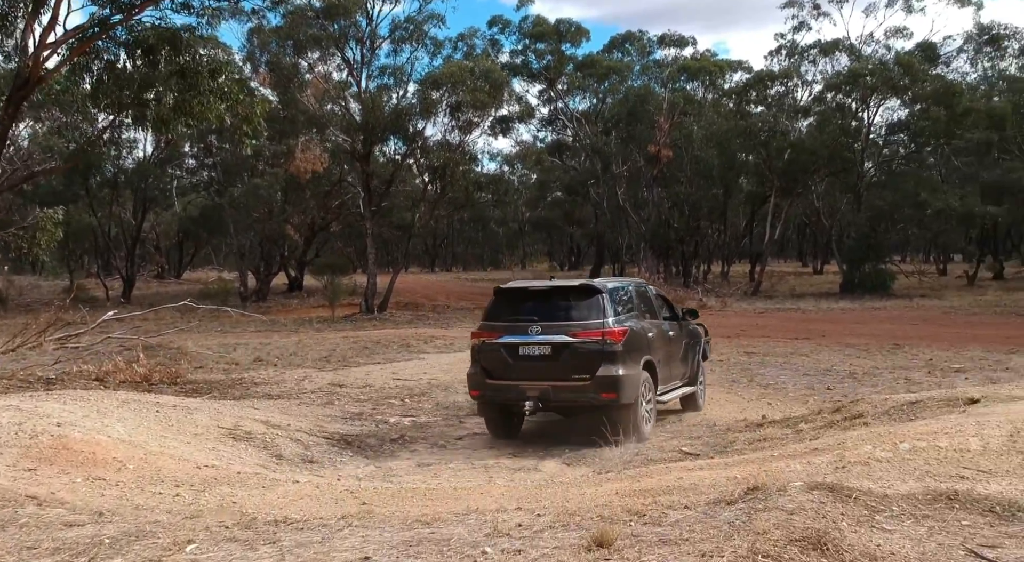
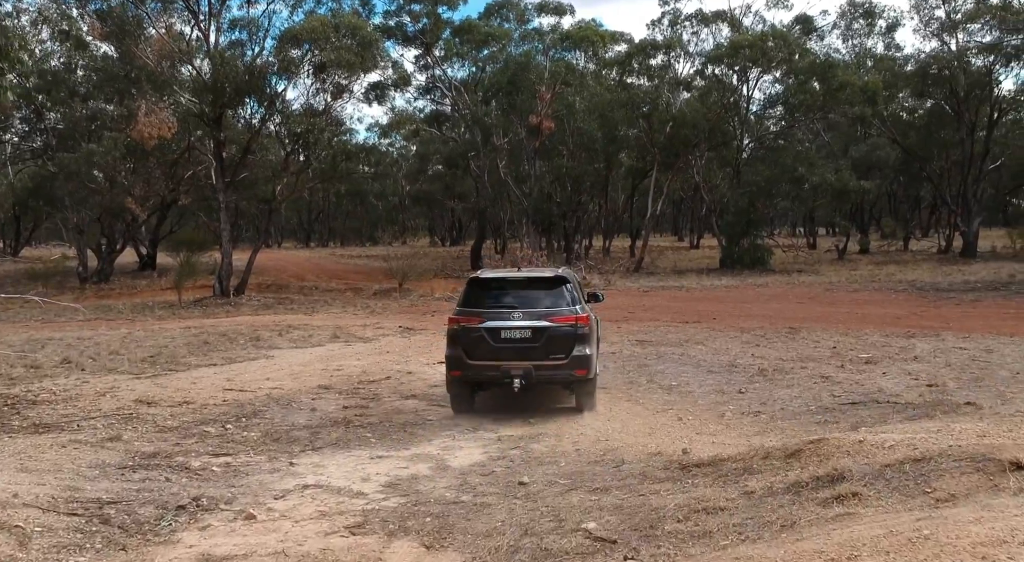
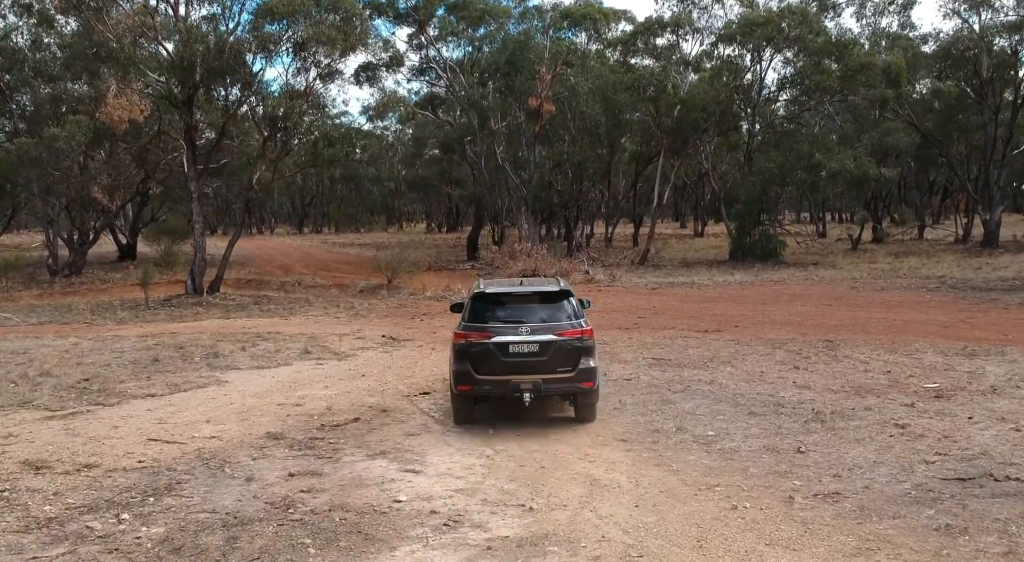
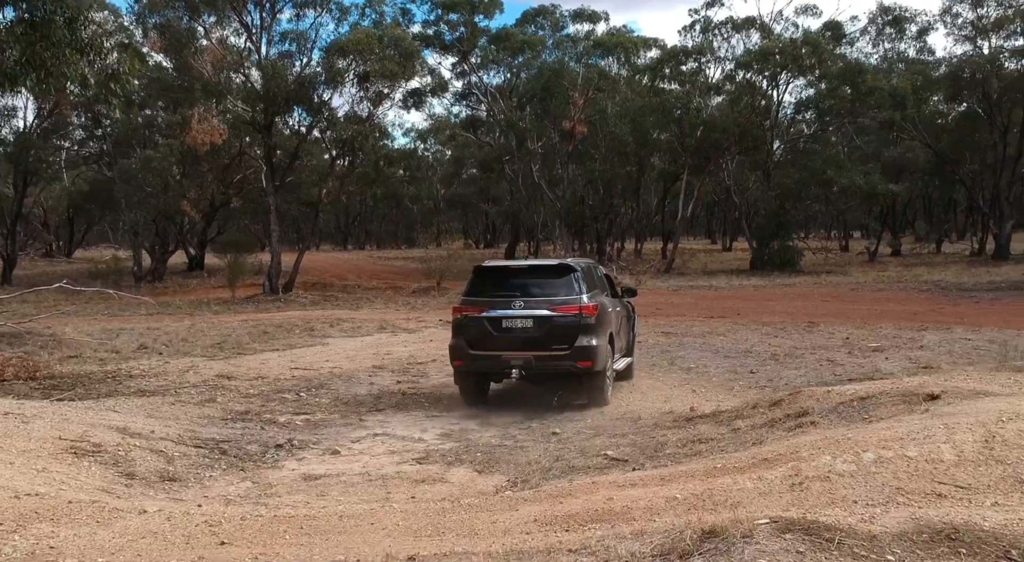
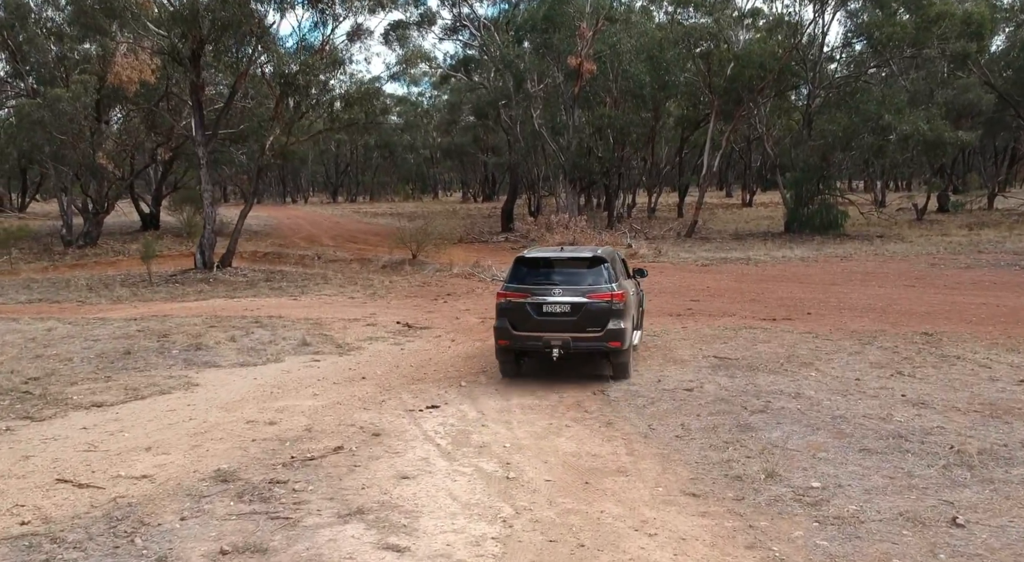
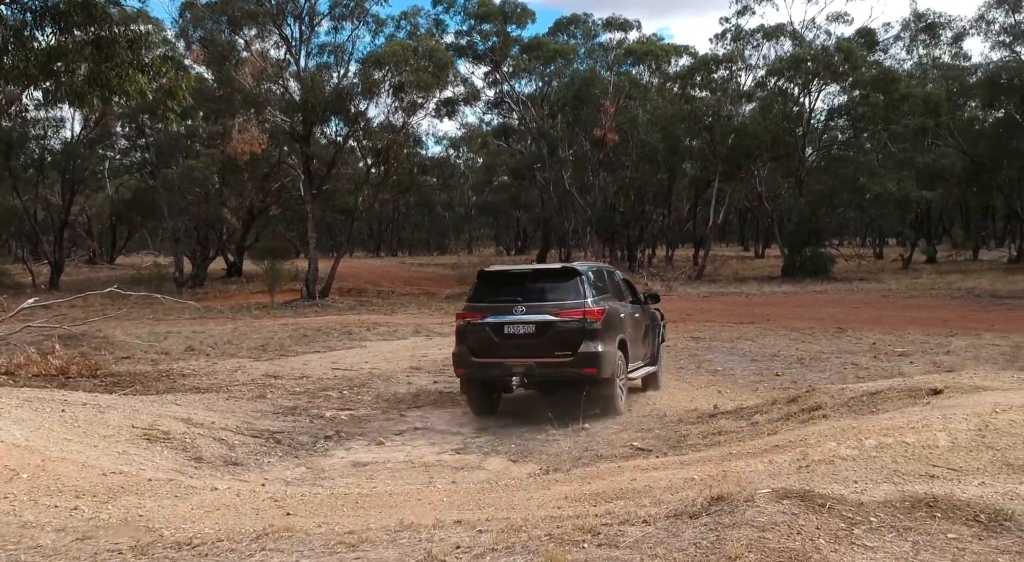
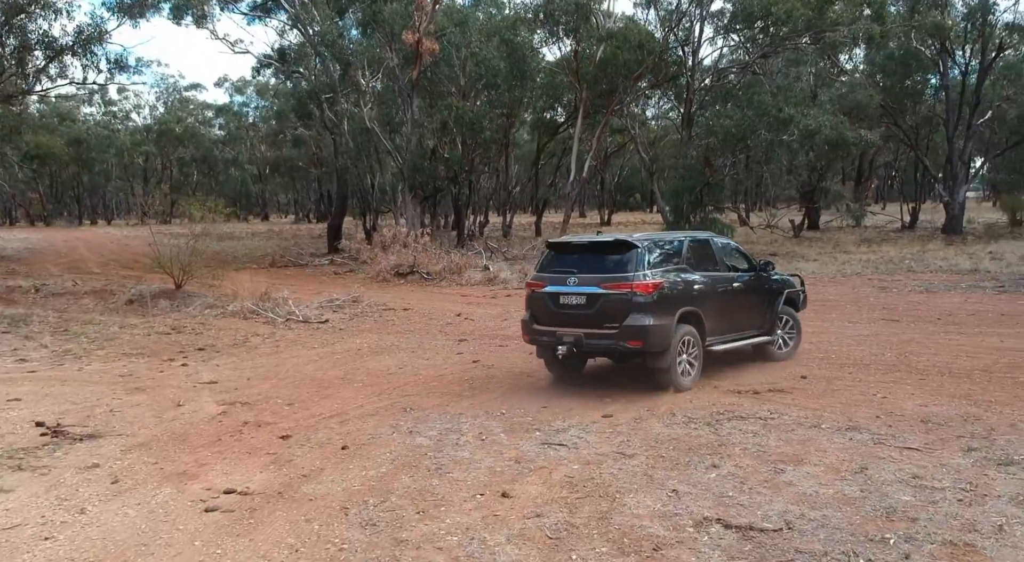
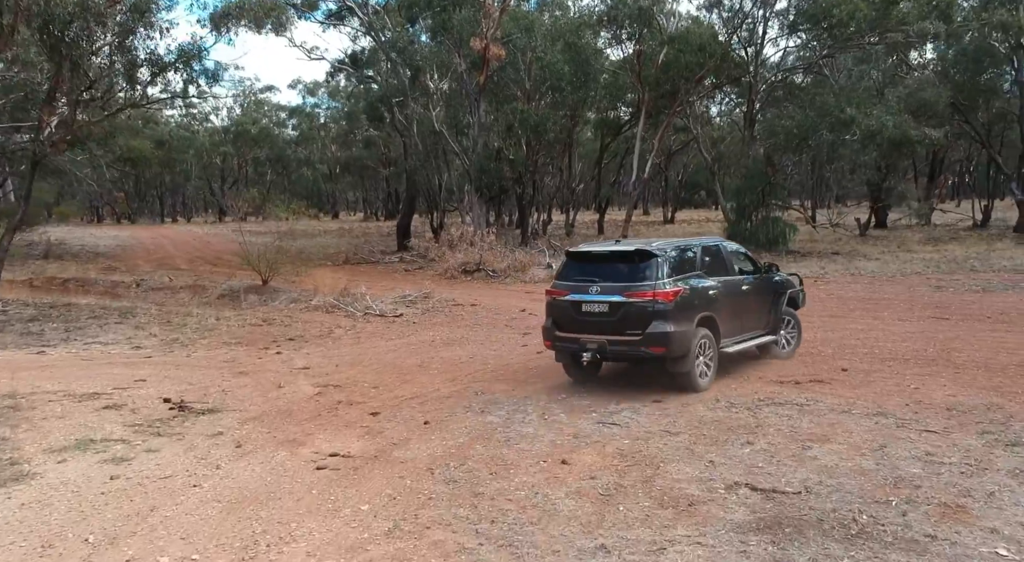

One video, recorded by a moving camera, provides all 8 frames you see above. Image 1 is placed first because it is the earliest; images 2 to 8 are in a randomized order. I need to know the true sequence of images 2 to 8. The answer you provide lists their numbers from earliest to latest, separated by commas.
6, 4, 2, 3, 5, 8, 7
